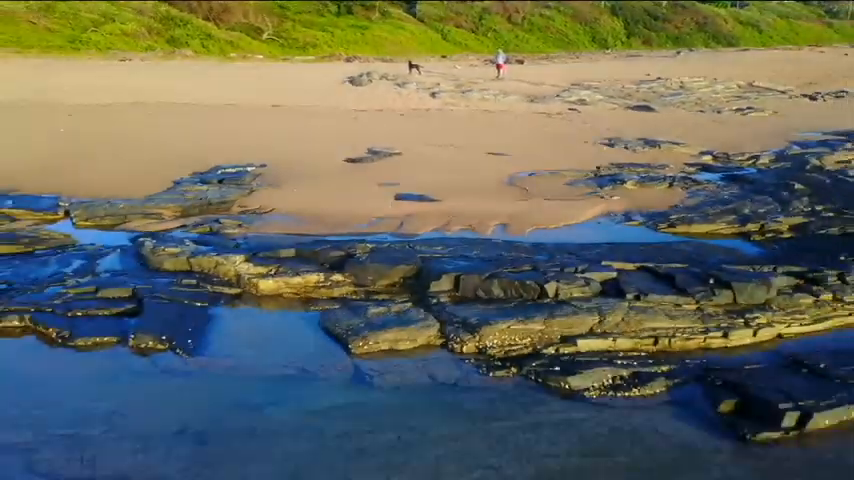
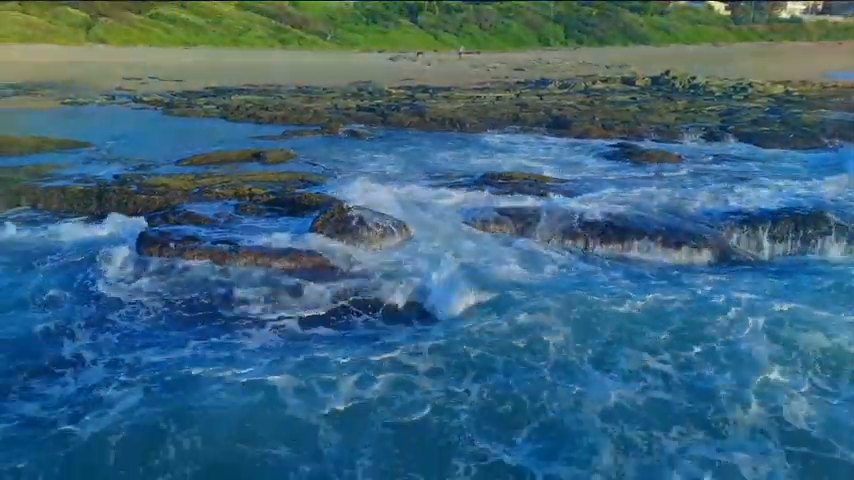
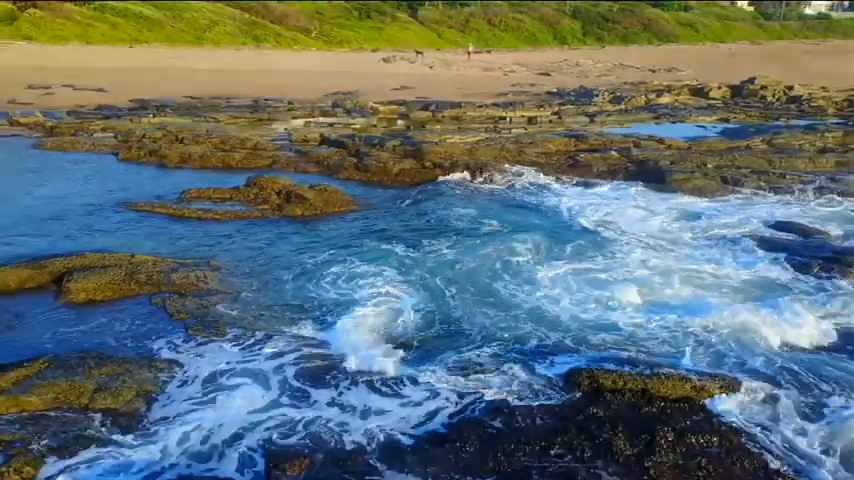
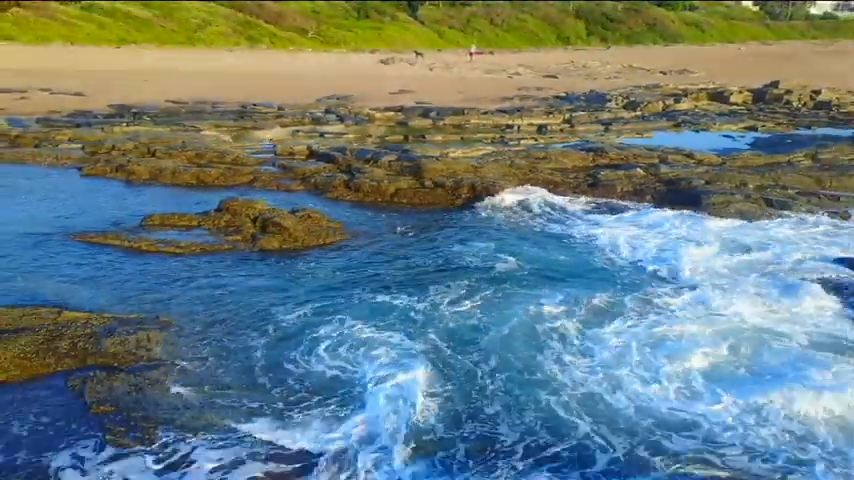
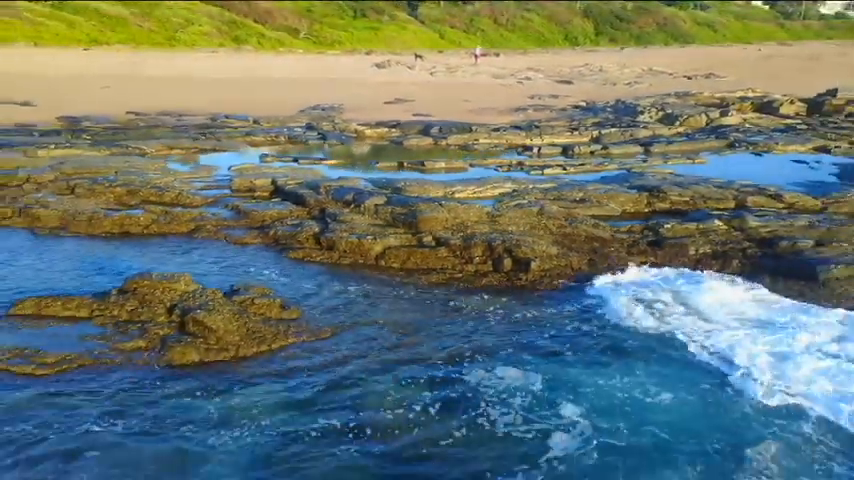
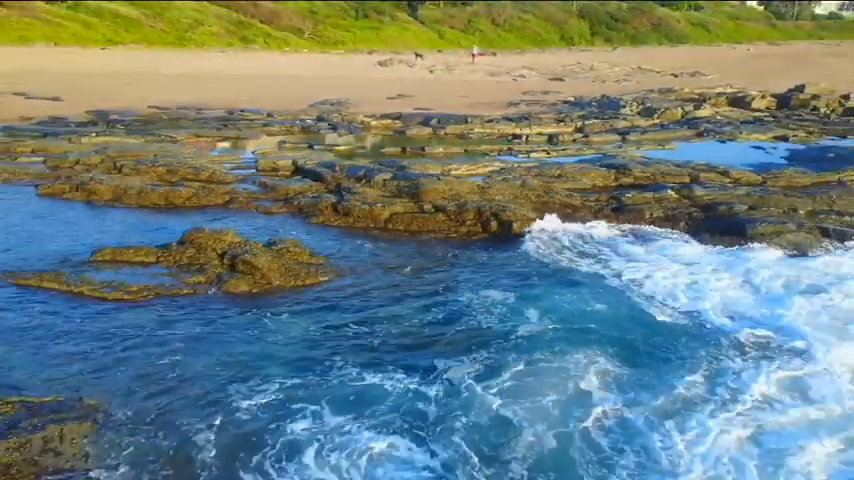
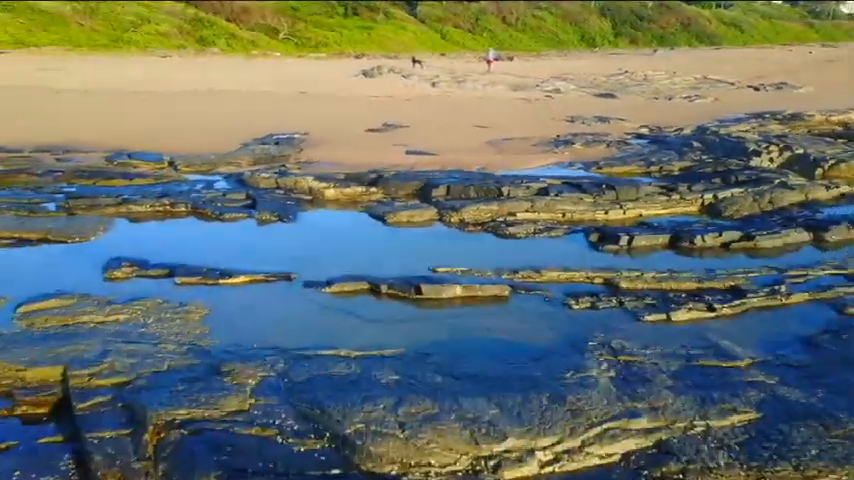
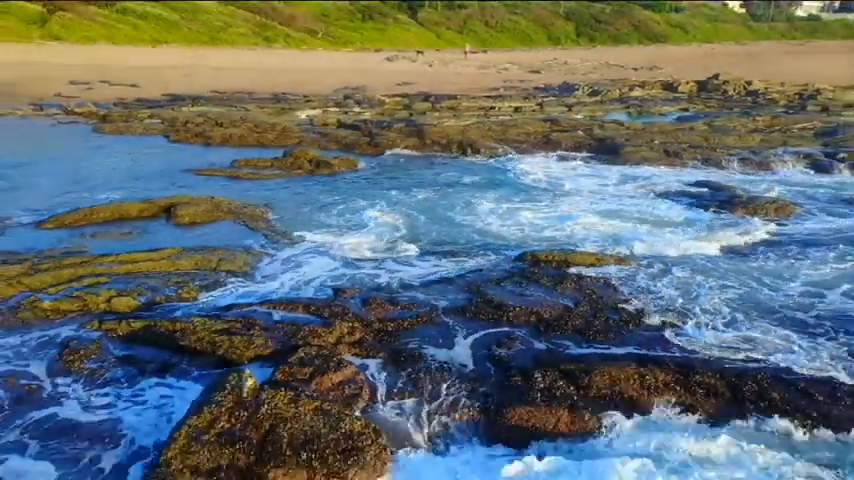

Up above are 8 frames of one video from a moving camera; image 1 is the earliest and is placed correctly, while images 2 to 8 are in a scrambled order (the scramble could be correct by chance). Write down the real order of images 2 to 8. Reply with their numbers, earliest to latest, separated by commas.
7, 5, 6, 4, 3, 8, 2
